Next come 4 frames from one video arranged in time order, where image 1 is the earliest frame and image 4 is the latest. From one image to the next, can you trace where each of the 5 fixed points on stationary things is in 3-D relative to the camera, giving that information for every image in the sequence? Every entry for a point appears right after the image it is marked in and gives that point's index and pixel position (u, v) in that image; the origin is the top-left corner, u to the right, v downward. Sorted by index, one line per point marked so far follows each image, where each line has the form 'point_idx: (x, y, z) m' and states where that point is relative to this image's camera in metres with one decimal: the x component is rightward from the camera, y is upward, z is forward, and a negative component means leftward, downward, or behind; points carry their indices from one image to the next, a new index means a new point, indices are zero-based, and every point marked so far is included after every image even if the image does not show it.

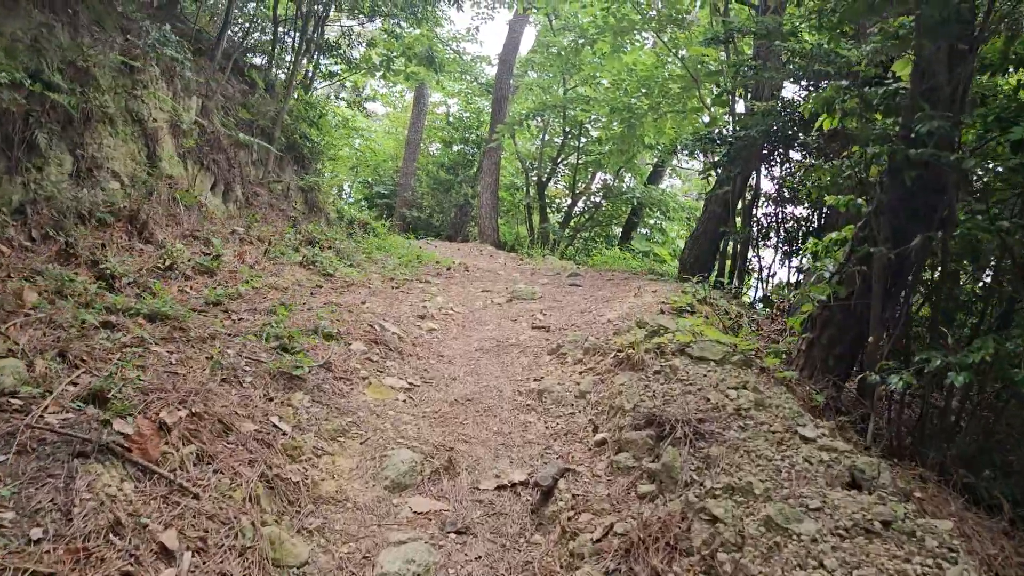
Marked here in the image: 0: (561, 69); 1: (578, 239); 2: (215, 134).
0: (+0.7, +3.0, +11.8) m
1: (+1.1, +0.8, +14.0) m
2: (-2.2, +1.1, +6.4) m
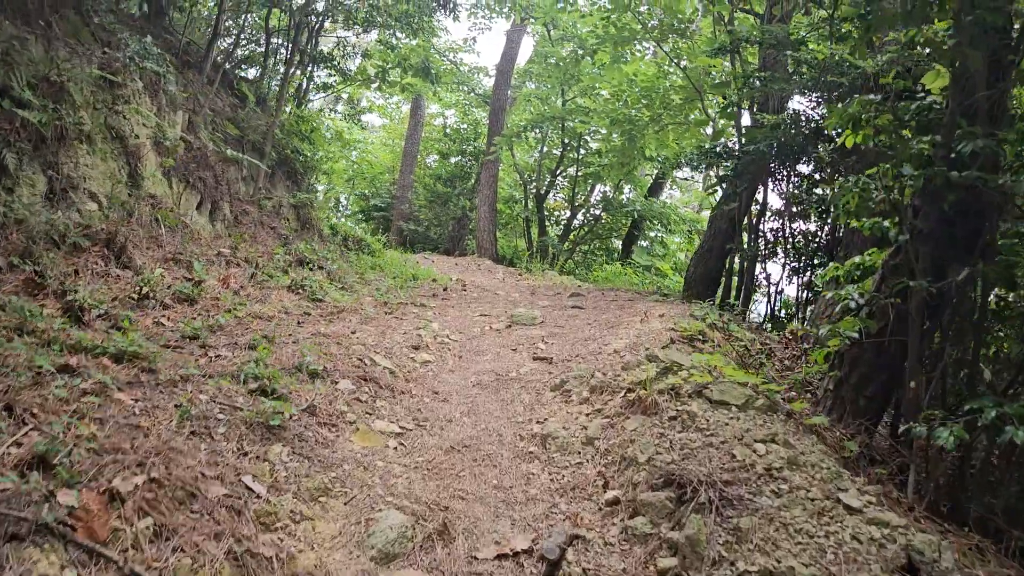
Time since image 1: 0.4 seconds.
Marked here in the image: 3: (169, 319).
0: (+0.6, +2.8, +11.5) m
1: (+1.0, +0.6, +13.7) m
2: (-2.2, +1.0, +6.1) m
3: (-1.4, -0.1, +3.6) m
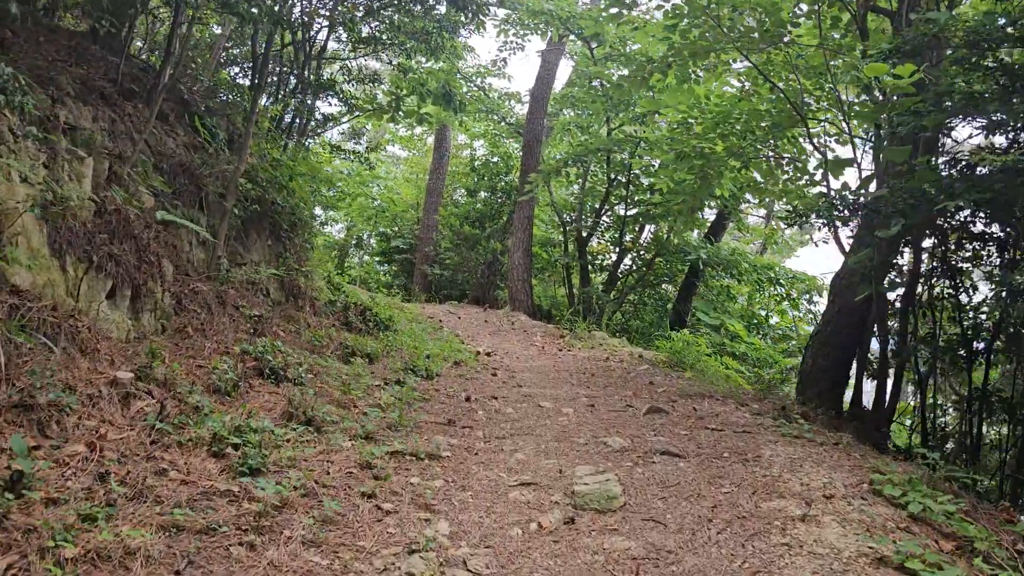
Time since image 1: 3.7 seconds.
0: (+1.1, +2.0, +9.7) m
1: (+1.6, -0.2, +11.8) m
2: (-1.9, +0.4, +4.3) m
3: (-1.3, -0.6, +1.8) m
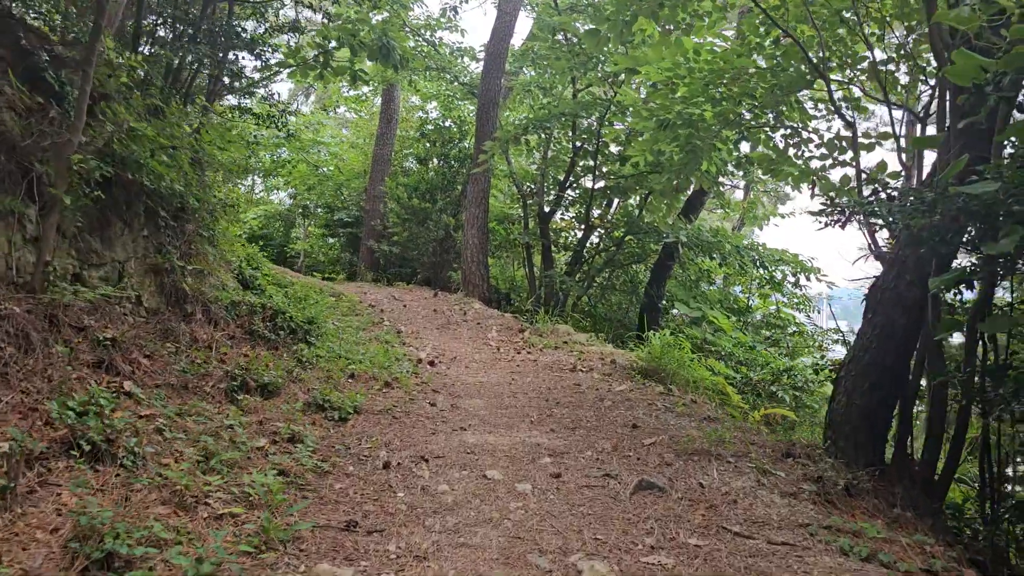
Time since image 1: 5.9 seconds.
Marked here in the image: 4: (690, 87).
0: (+0.6, +2.2, +8.3) m
1: (+1.0, 0.0, +10.5) m
2: (-2.2, +0.3, +2.9) m
3: (-1.4, -0.9, +0.4) m
4: (+1.2, +1.4, +6.0) m
